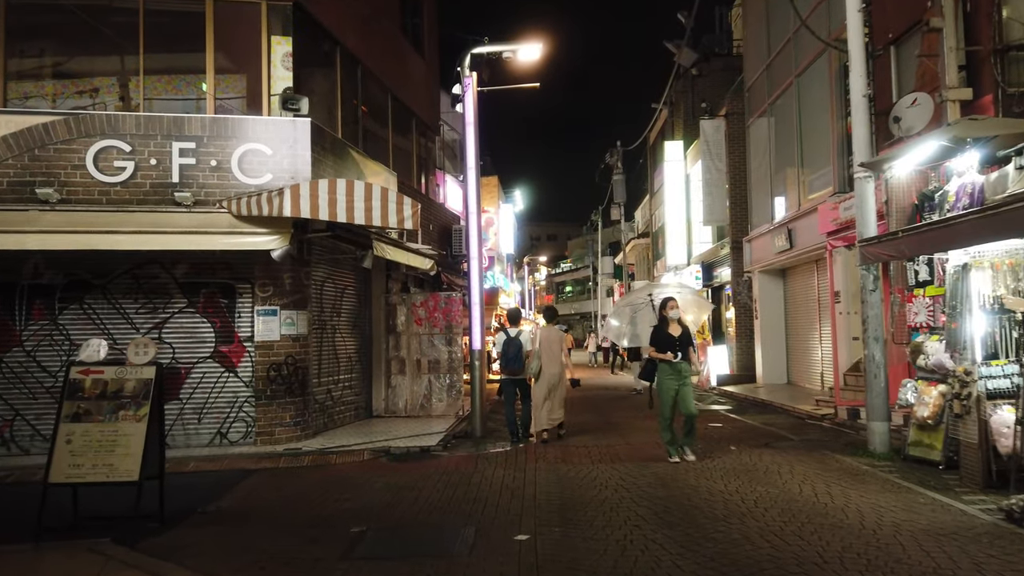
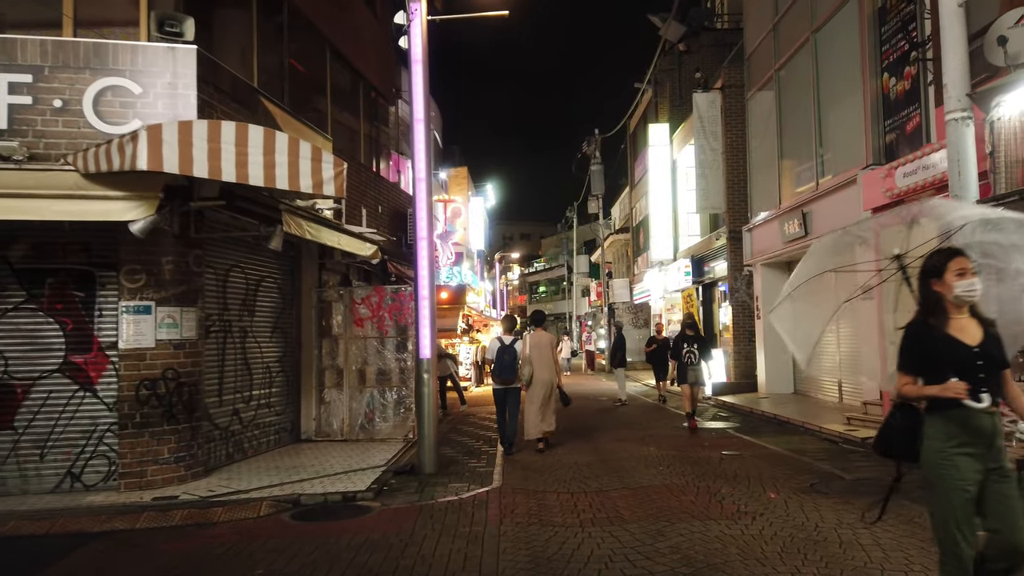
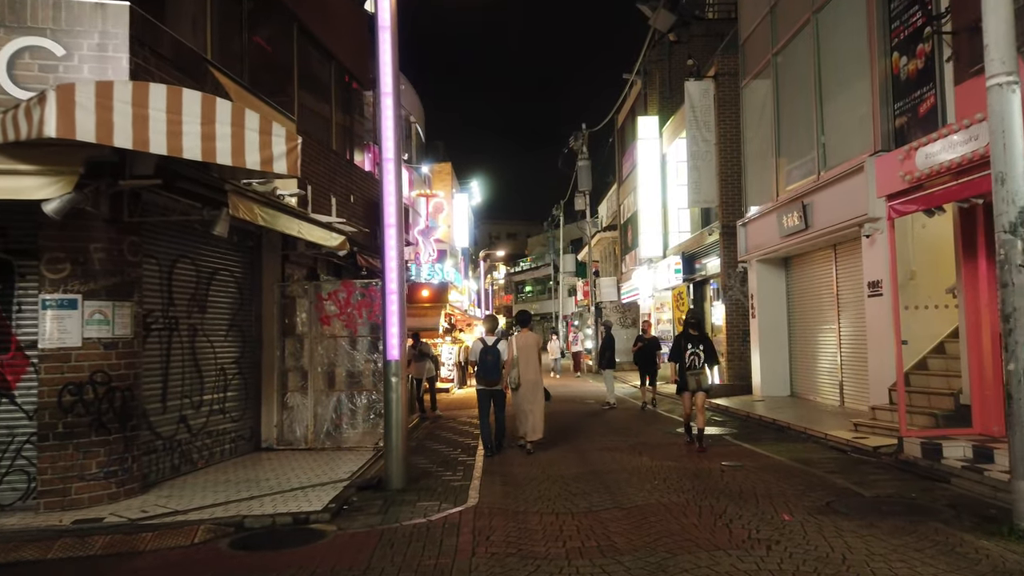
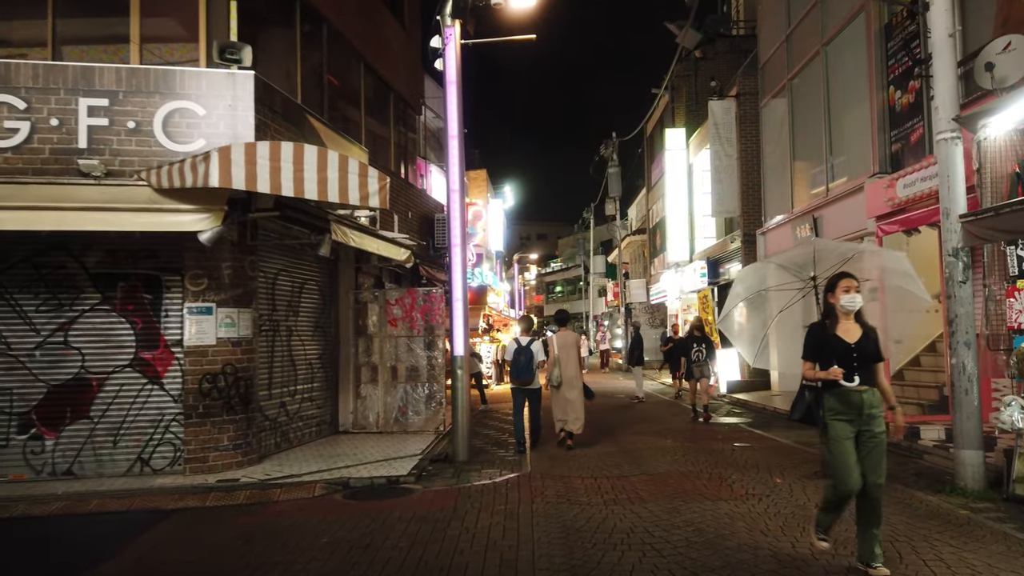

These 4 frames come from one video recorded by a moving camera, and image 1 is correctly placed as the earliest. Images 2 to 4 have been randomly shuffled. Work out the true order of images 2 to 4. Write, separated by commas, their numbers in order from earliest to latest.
4, 2, 3
